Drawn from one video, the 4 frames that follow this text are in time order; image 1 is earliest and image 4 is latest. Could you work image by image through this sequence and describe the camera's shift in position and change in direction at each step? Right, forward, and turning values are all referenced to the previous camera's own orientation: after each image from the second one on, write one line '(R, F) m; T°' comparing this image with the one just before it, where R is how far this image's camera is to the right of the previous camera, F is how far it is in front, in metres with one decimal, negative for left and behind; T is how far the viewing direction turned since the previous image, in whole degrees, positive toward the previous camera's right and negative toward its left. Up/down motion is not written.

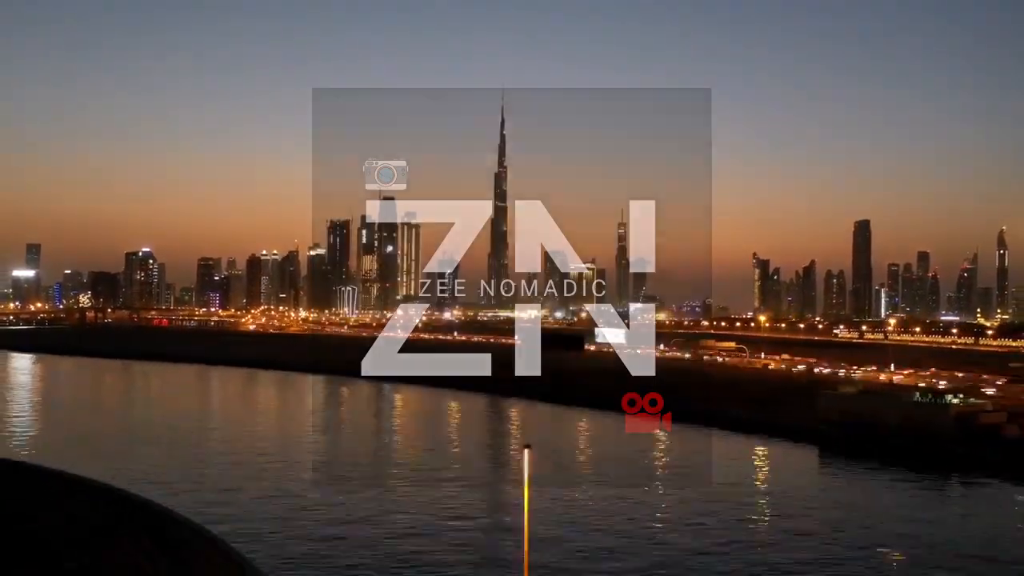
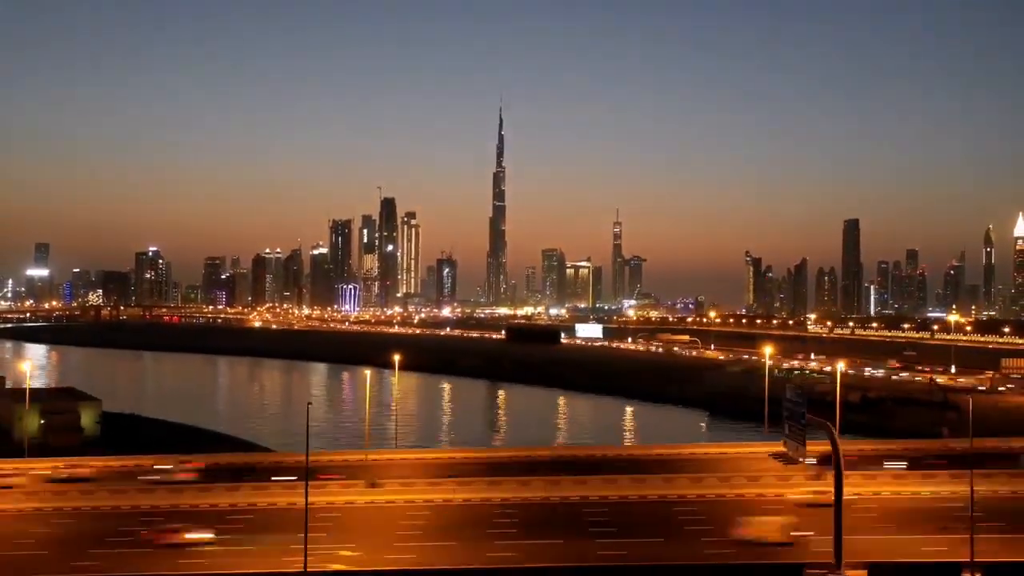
(+2.5, -13.9) m; 0°
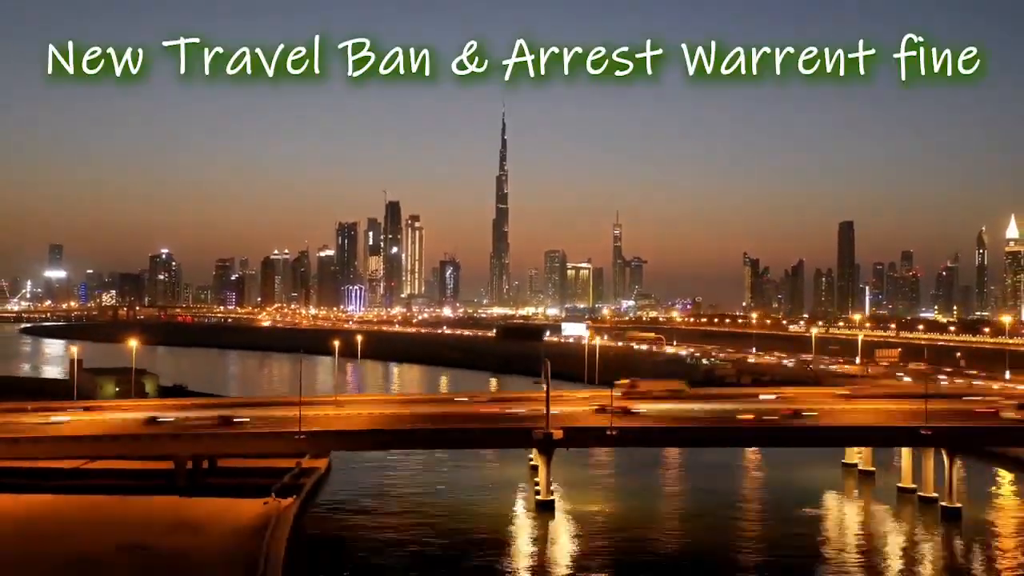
(+3.0, -13.7) m; 0°
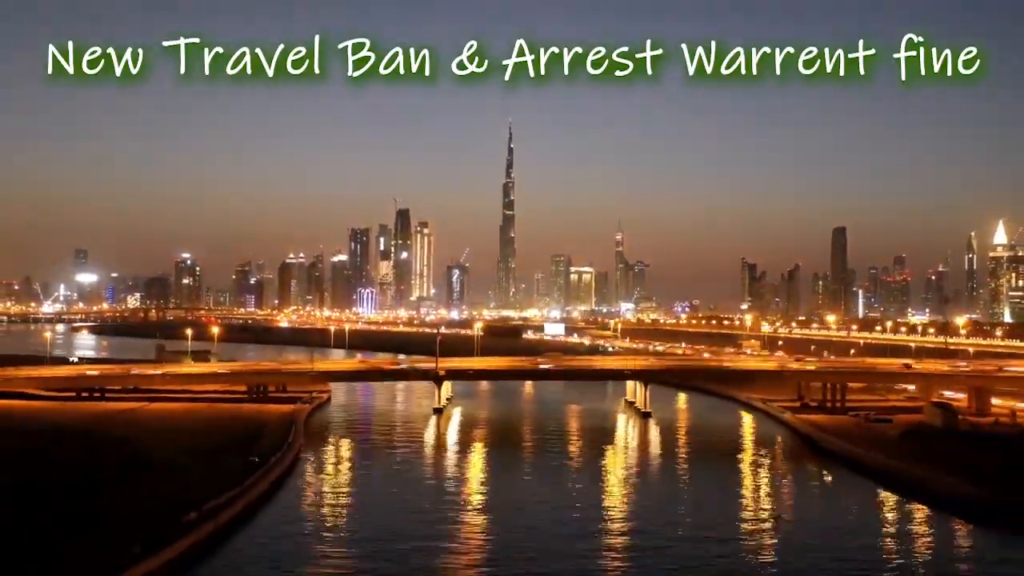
(+5.2, -25.0) m; -1°
